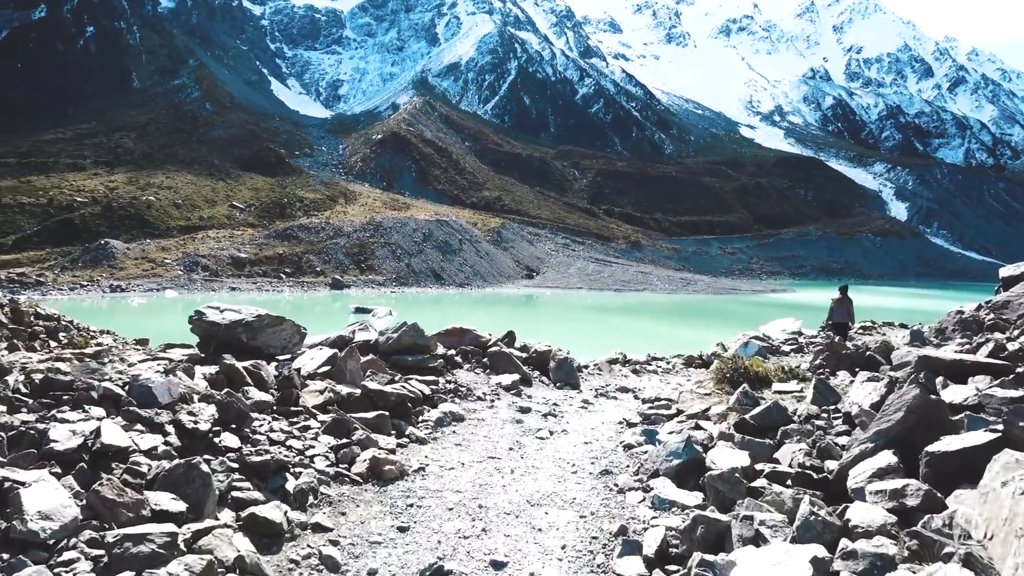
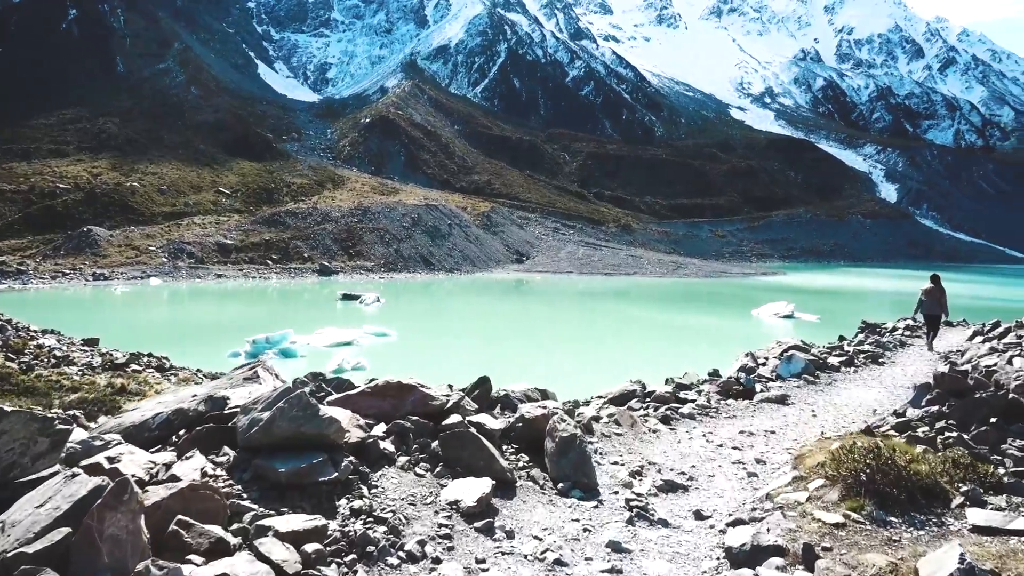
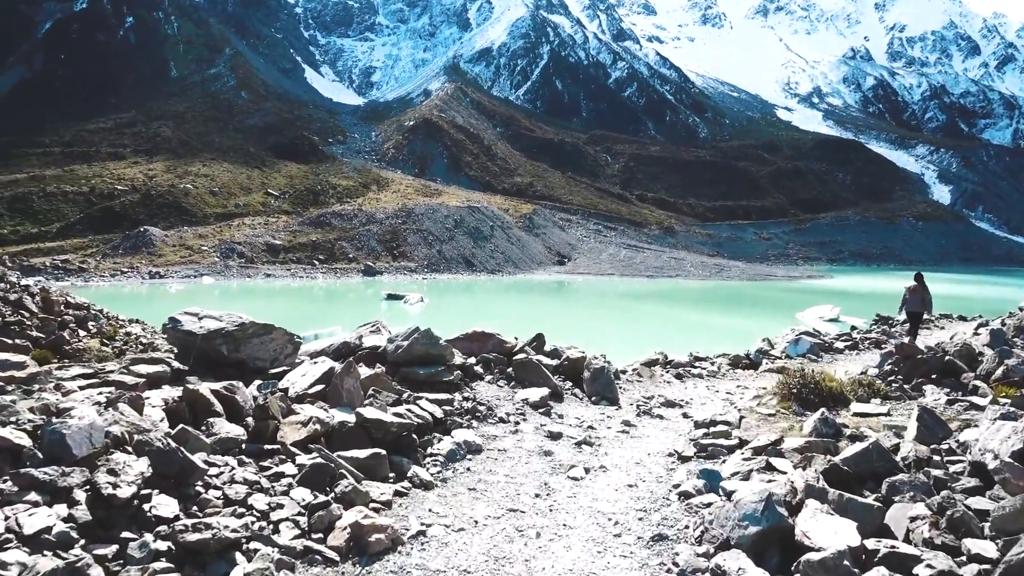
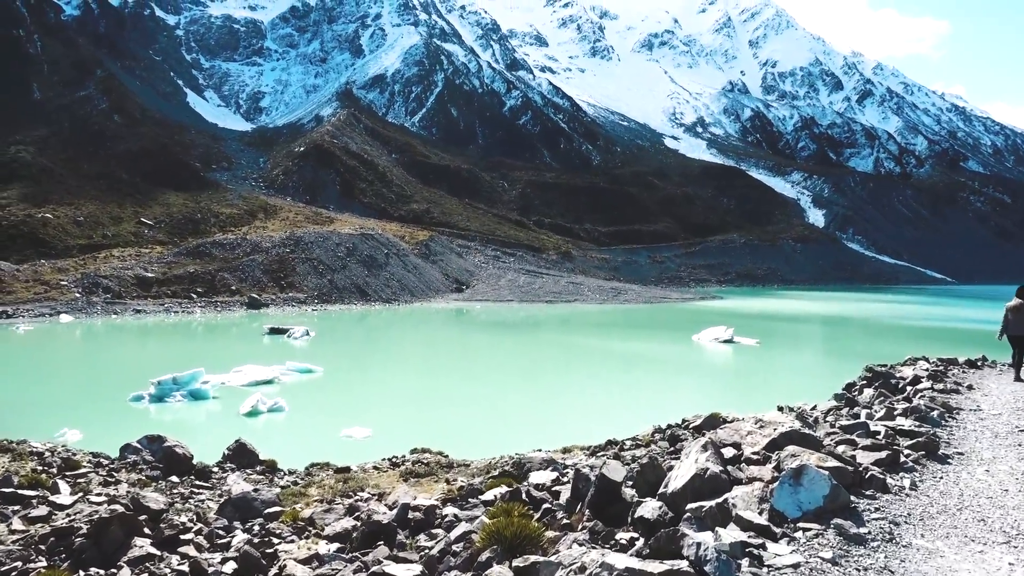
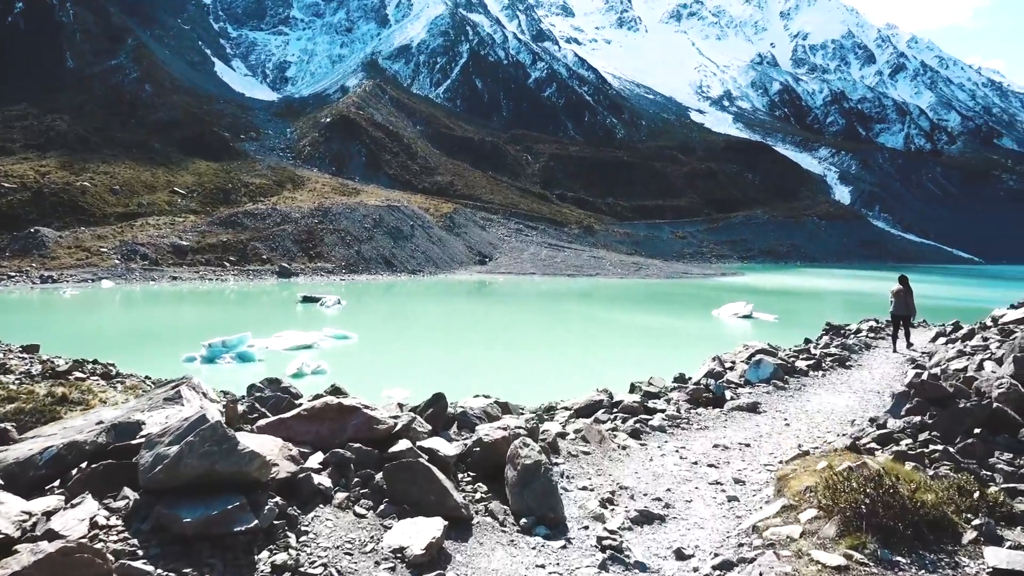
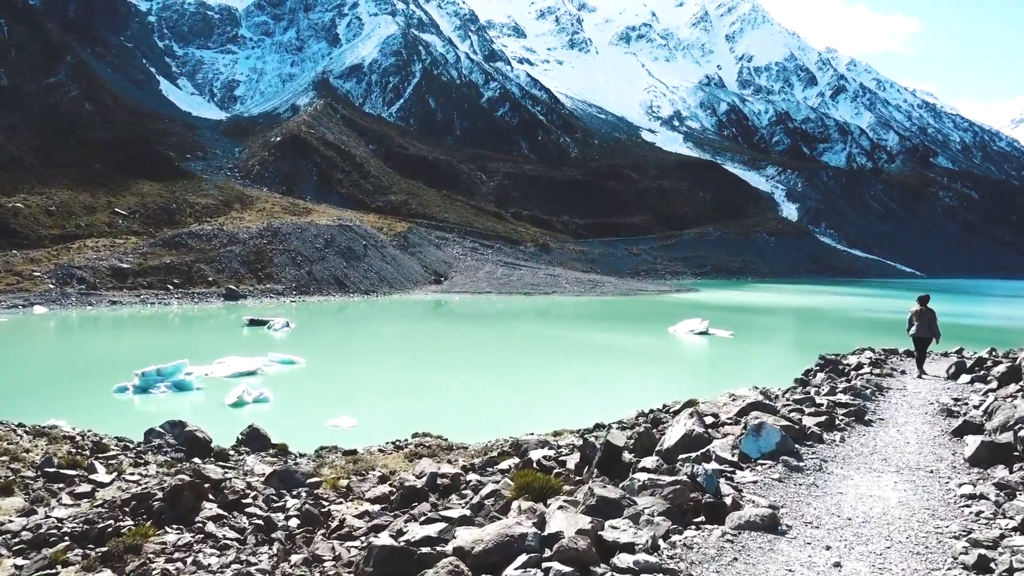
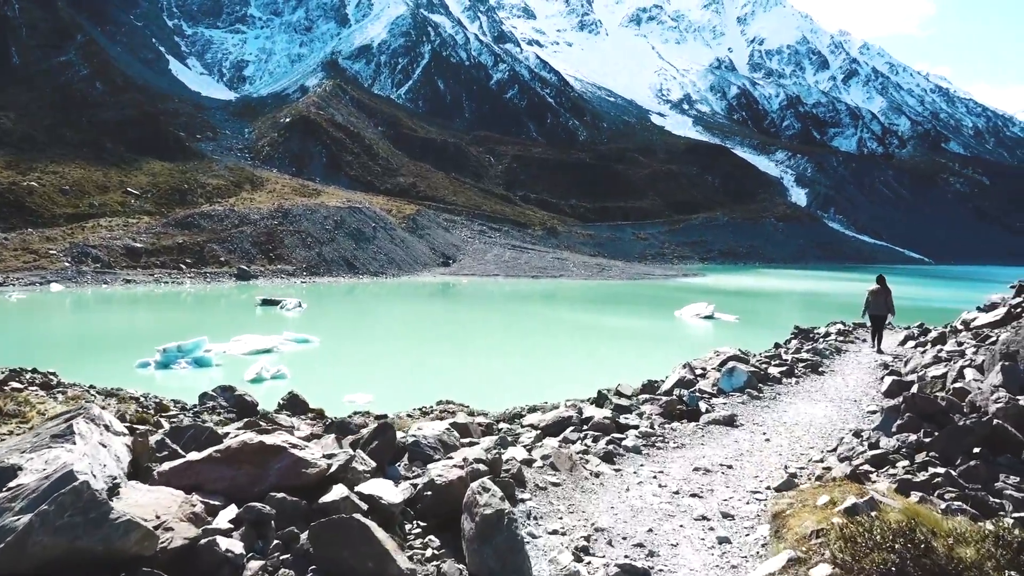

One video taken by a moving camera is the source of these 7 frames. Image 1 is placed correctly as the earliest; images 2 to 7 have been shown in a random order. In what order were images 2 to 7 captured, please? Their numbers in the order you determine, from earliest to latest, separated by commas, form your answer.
3, 2, 5, 7, 6, 4
